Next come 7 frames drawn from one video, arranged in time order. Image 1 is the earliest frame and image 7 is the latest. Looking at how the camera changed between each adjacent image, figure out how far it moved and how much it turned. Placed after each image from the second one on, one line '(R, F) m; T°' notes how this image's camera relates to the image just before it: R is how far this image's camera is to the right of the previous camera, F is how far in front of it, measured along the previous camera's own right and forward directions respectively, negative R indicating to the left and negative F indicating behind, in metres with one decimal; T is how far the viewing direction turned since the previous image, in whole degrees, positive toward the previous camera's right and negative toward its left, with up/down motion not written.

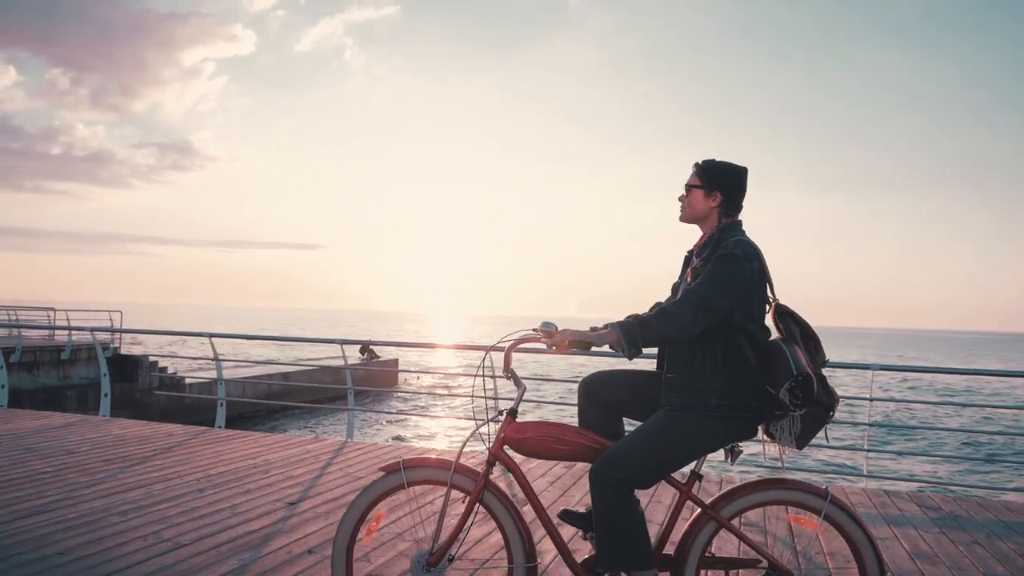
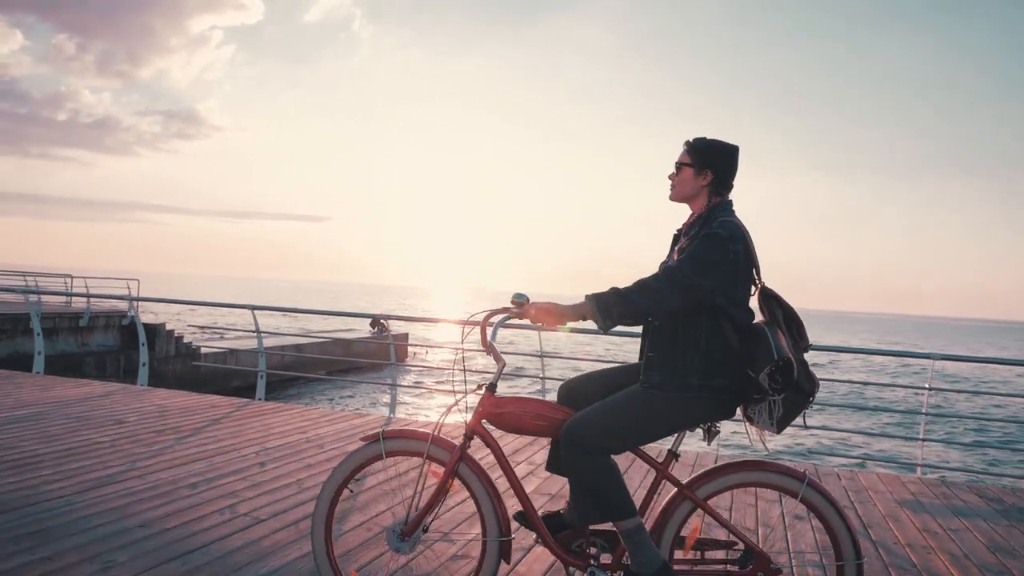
(-0.4, +0.1) m; 0°
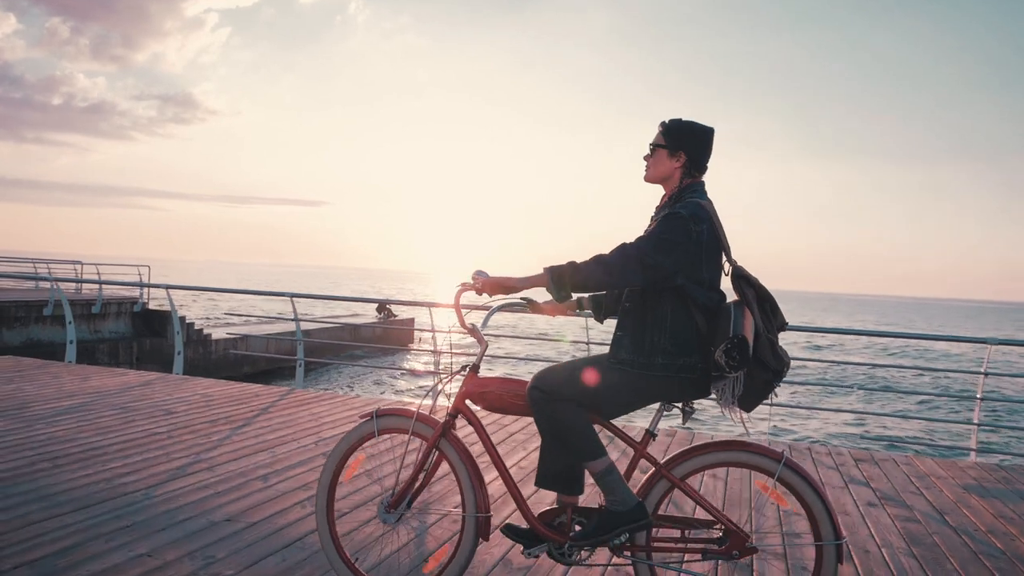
(-0.4, +0.1) m; 0°
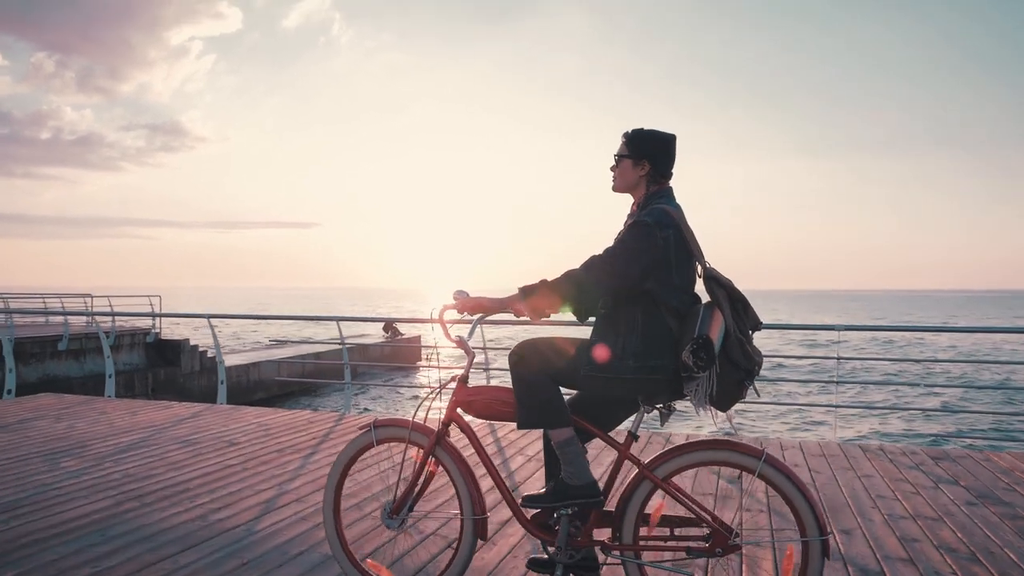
(-0.5, +0.1) m; 0°
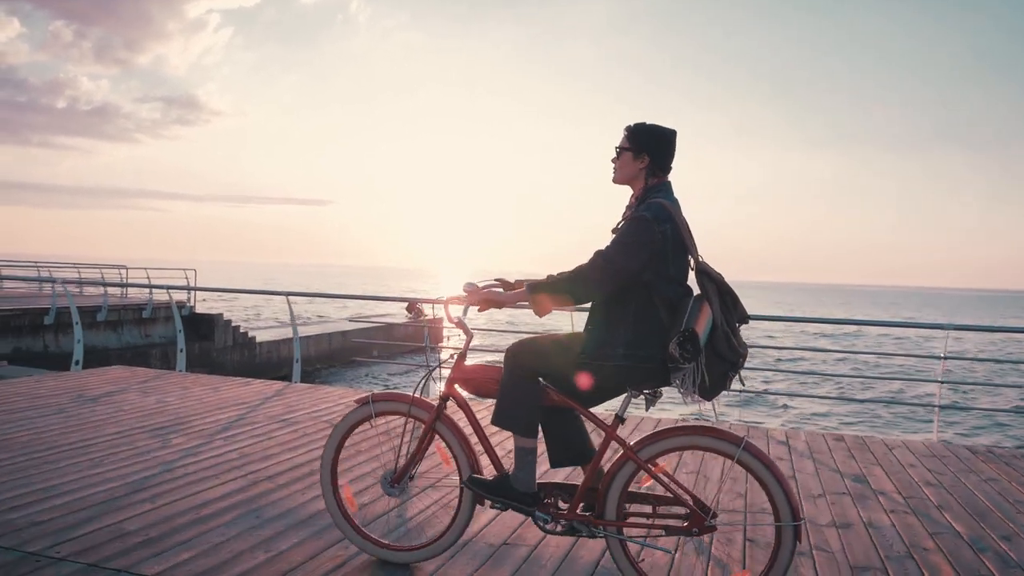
(-0.8, +0.1) m; -1°
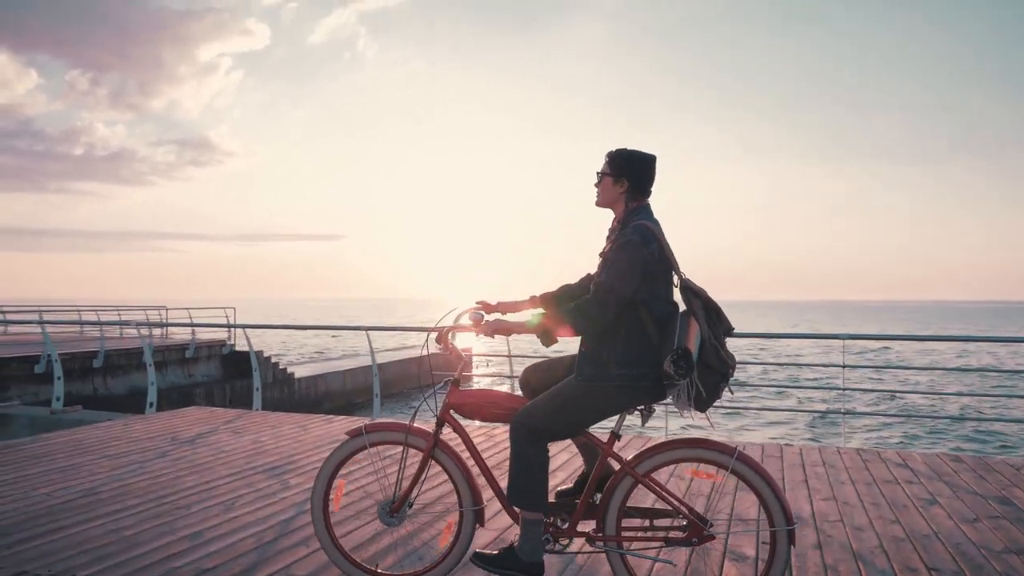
(-0.7, +0.1) m; -1°
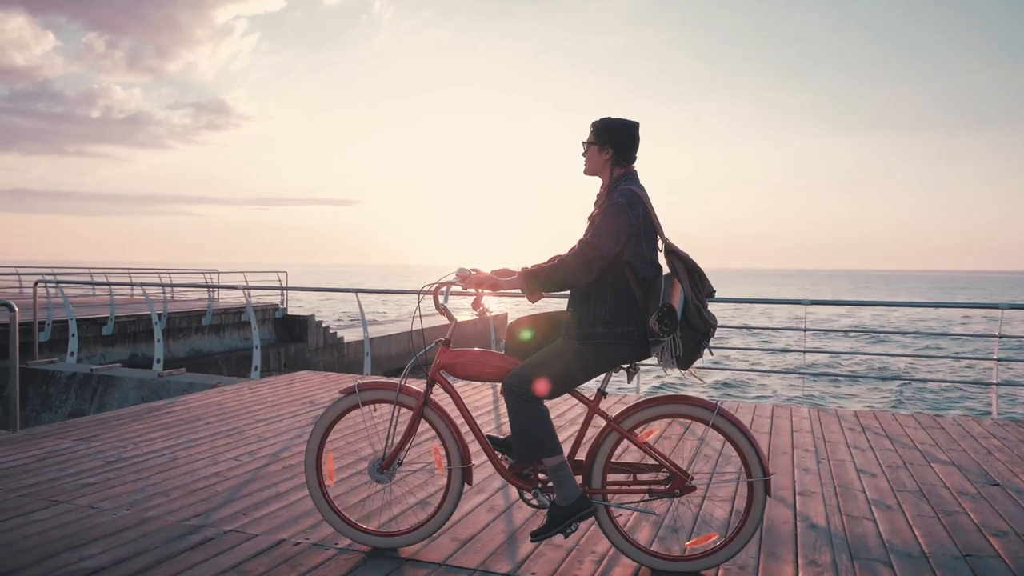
(-1.1, +0.1) m; -1°
